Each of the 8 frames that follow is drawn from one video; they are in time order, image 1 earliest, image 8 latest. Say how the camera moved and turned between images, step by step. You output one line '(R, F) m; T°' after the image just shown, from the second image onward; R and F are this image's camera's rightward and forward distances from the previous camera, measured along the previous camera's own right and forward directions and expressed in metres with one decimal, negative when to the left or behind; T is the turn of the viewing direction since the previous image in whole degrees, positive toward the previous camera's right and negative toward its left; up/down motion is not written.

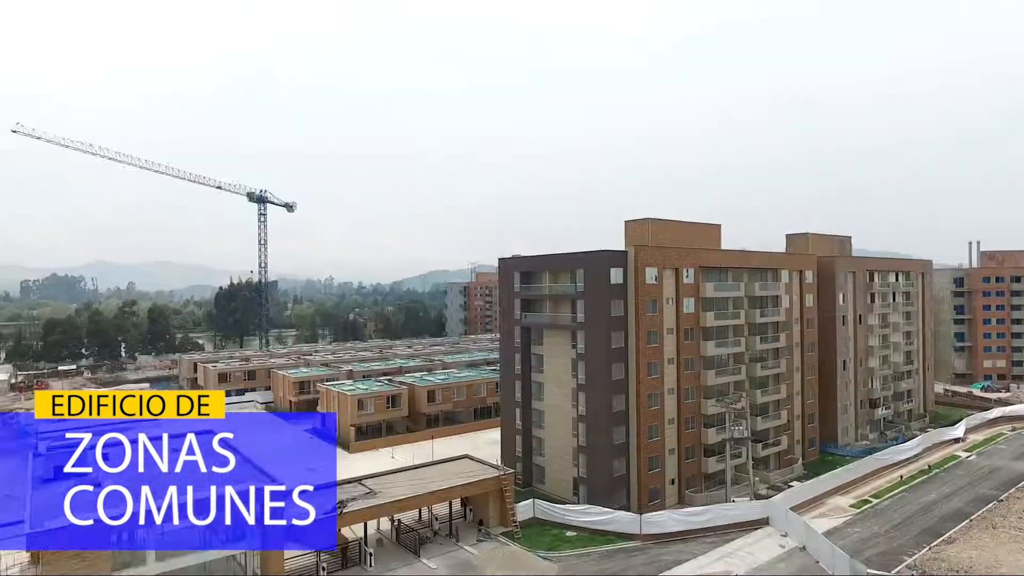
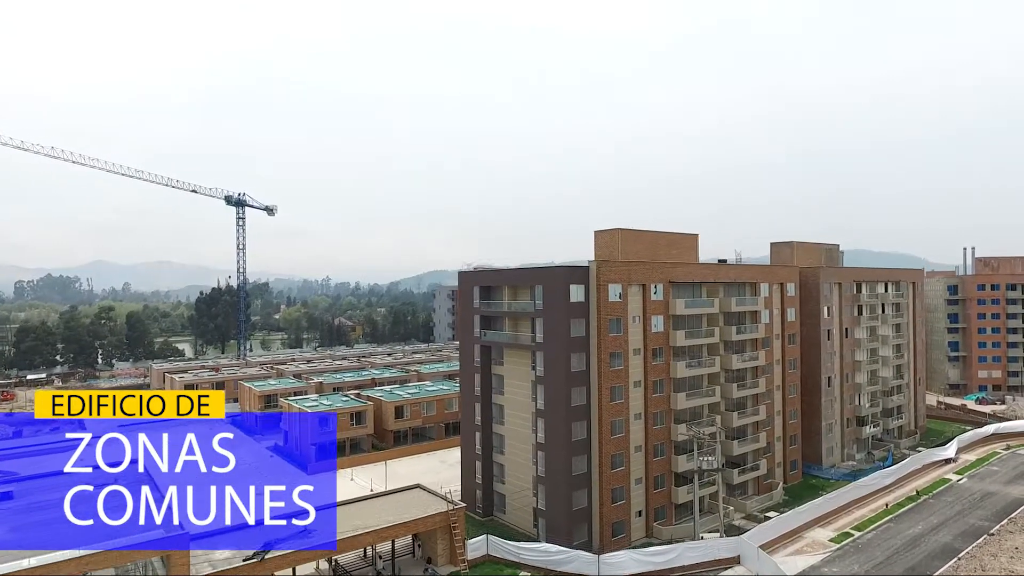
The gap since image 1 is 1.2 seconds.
(+3.0, +3.0) m; 0°
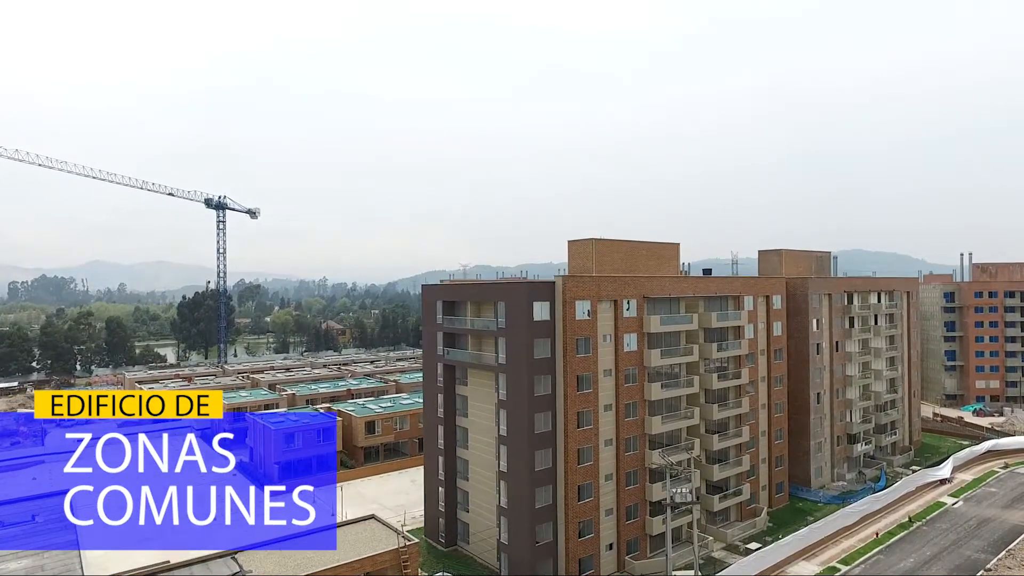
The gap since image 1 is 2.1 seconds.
(+2.3, +2.8) m; 0°
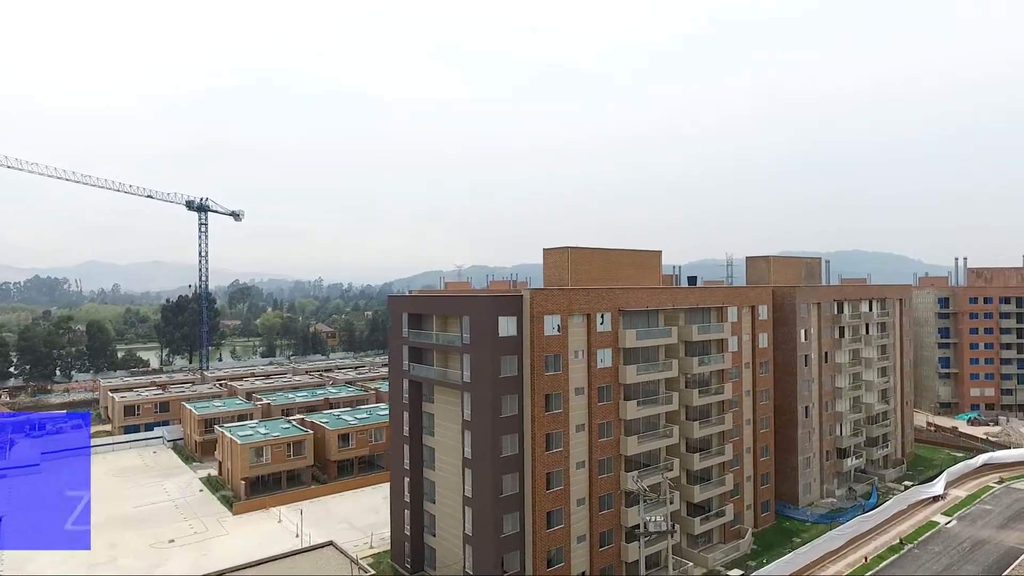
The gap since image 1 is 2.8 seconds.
(+1.8, +2.2) m; 0°
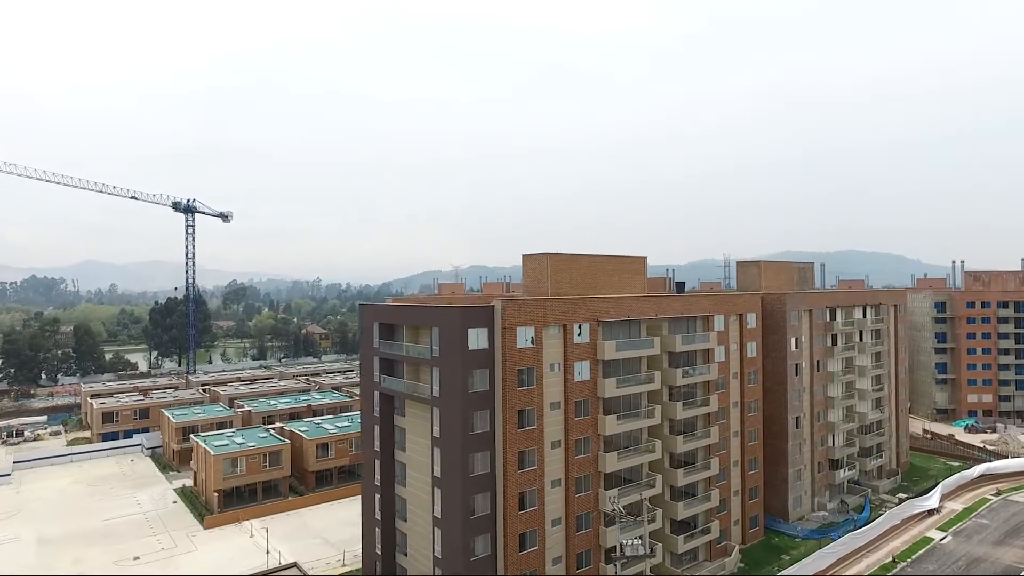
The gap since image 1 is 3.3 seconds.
(+1.5, +1.6) m; 0°
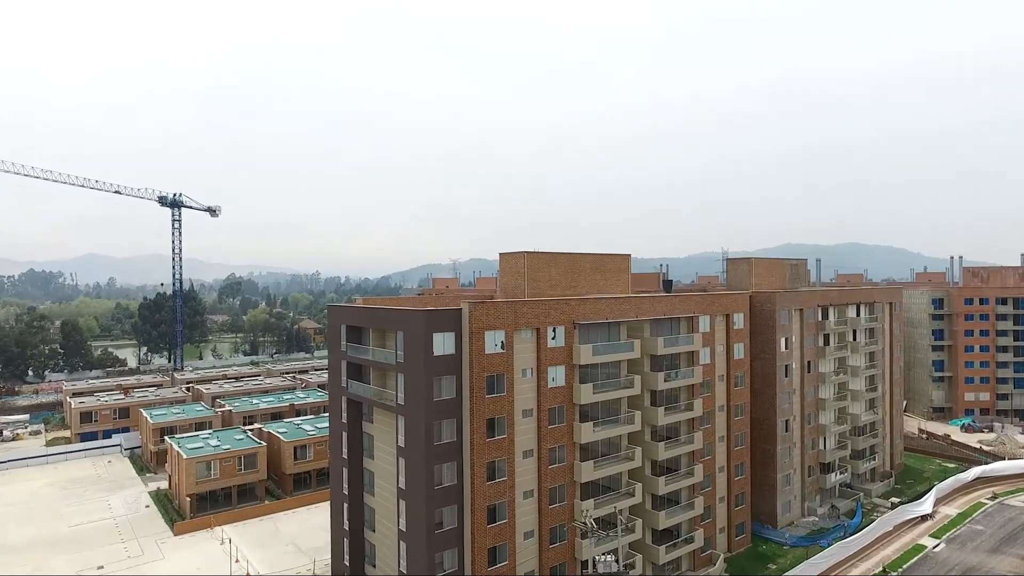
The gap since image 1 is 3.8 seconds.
(+1.6, +1.7) m; 0°
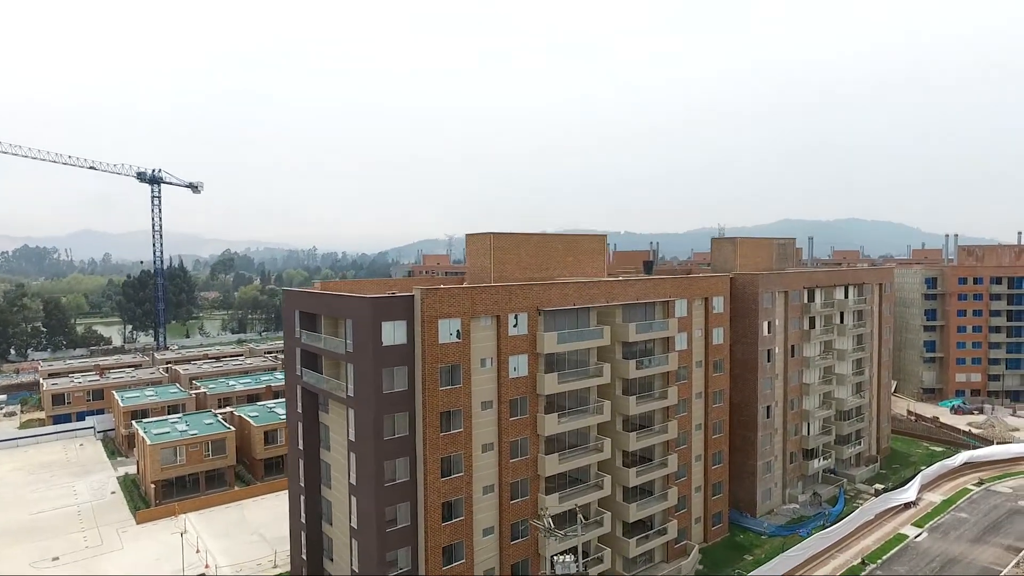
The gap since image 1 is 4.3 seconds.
(+2.0, +2.0) m; 0°
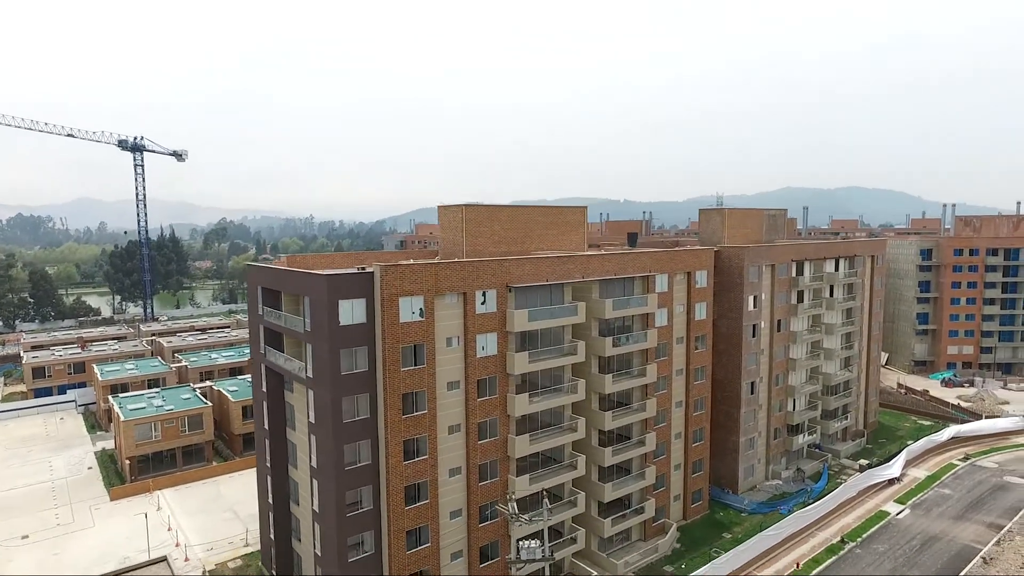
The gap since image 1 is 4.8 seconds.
(+1.6, +1.4) m; 0°
